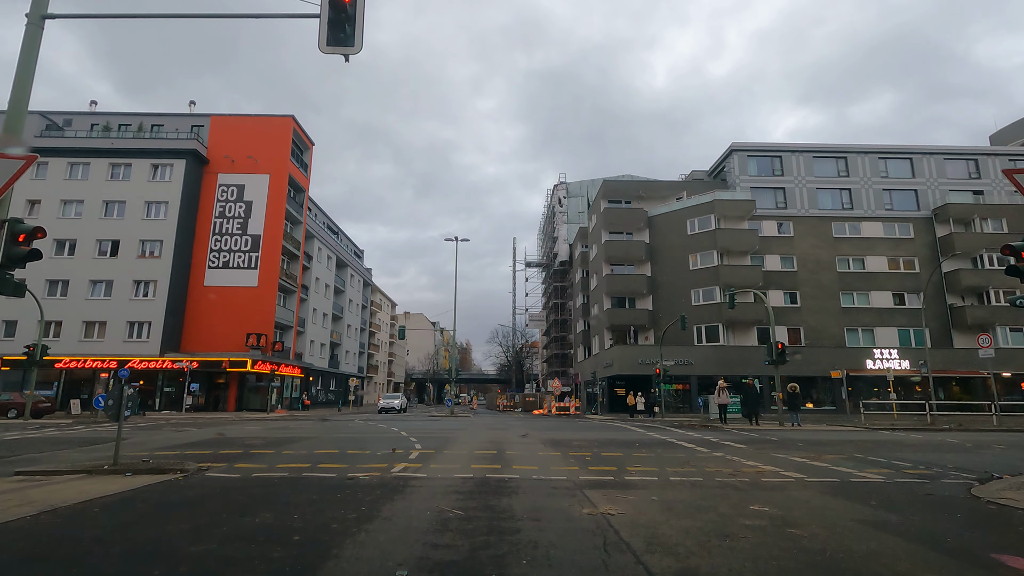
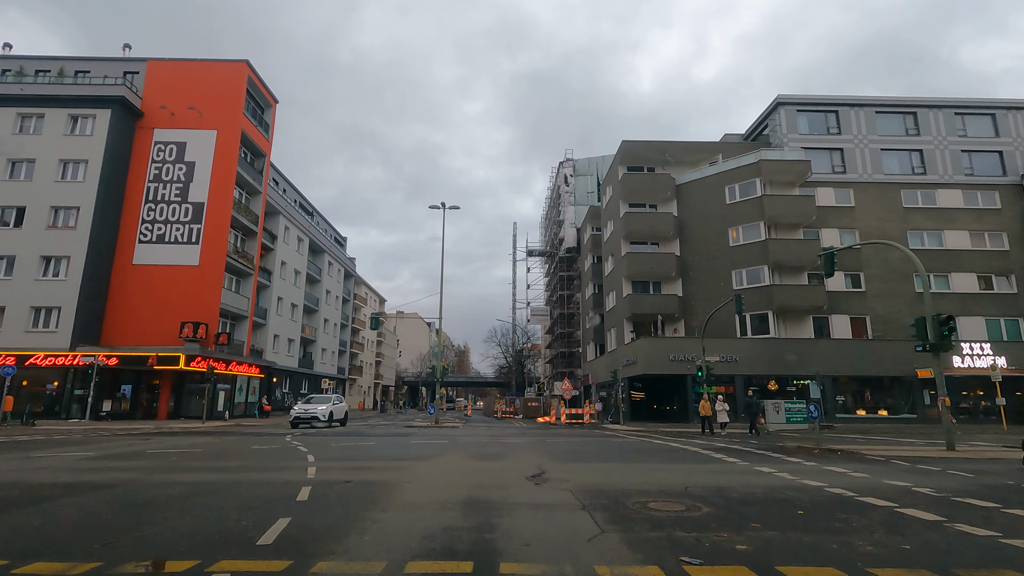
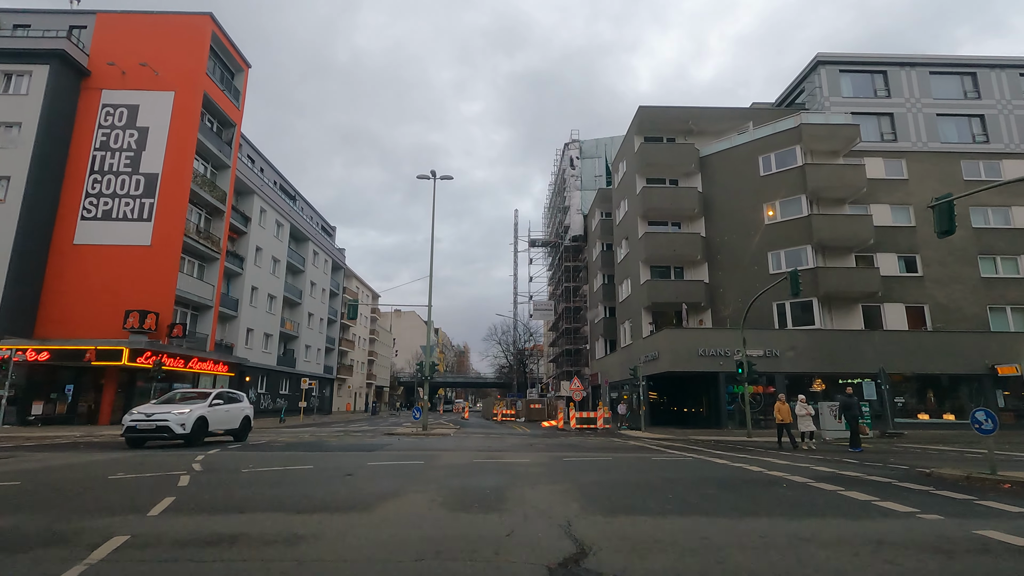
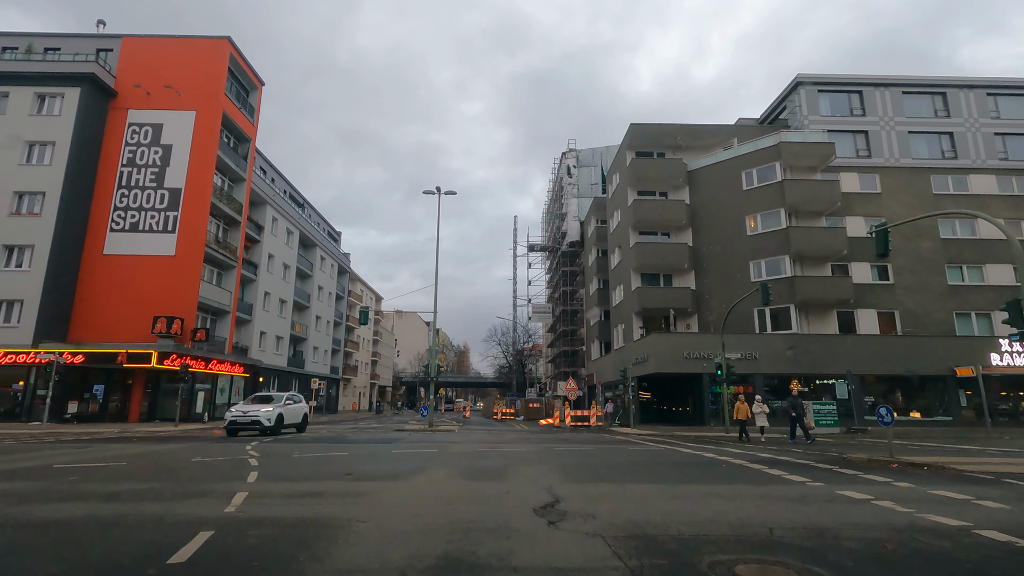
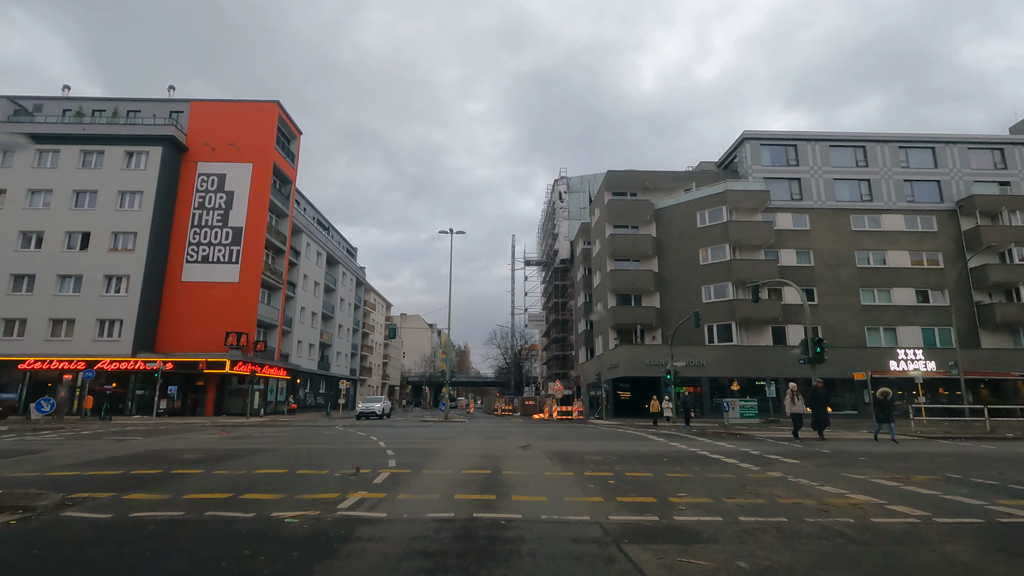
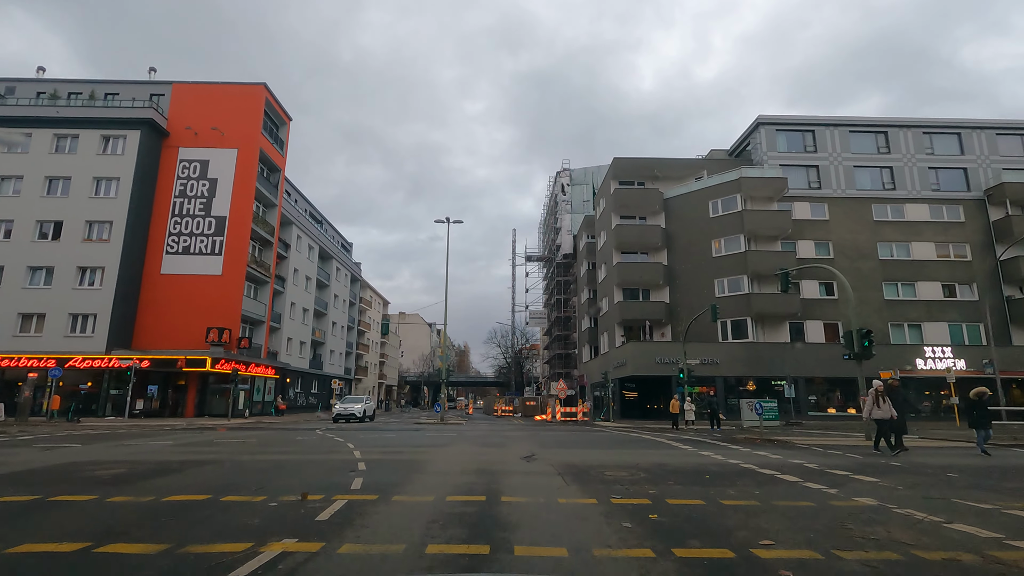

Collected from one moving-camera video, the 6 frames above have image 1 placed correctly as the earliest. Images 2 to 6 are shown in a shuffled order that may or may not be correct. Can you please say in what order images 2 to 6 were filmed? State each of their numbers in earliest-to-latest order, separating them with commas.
5, 6, 2, 4, 3
